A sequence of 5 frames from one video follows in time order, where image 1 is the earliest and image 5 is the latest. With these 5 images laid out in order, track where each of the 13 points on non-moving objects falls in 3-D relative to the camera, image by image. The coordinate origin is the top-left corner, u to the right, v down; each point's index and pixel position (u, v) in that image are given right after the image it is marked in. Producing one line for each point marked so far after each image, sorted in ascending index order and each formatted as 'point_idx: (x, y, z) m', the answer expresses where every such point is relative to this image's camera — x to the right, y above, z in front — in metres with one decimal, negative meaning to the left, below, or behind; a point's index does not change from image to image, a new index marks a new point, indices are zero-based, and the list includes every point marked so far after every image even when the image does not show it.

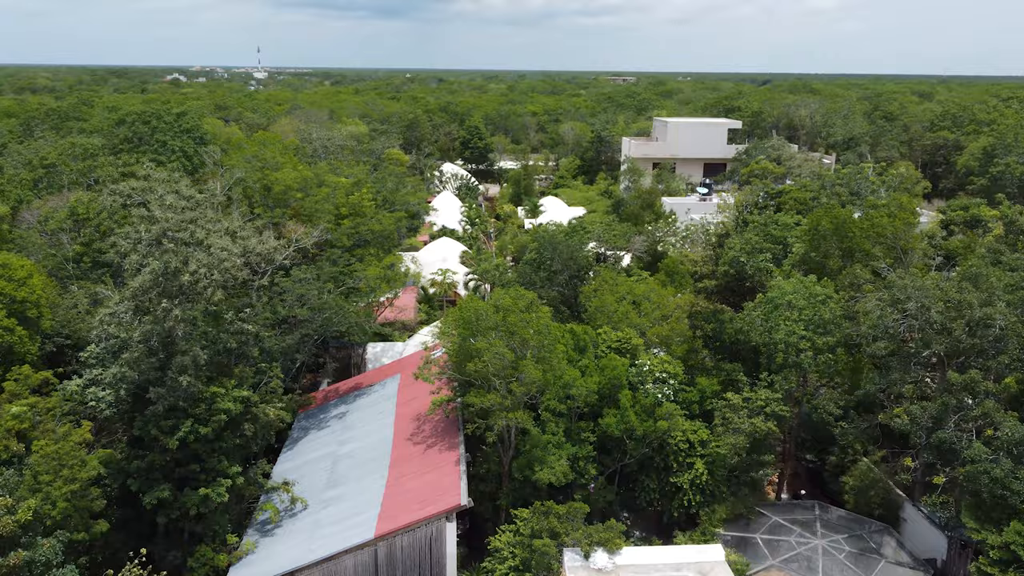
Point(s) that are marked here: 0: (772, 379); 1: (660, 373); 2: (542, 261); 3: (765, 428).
0: (+4.8, -1.7, +15.3) m
1: (+2.8, -1.6, +15.6) m
2: (+0.7, +0.6, +19.2) m
3: (+4.5, -2.5, +14.5) m
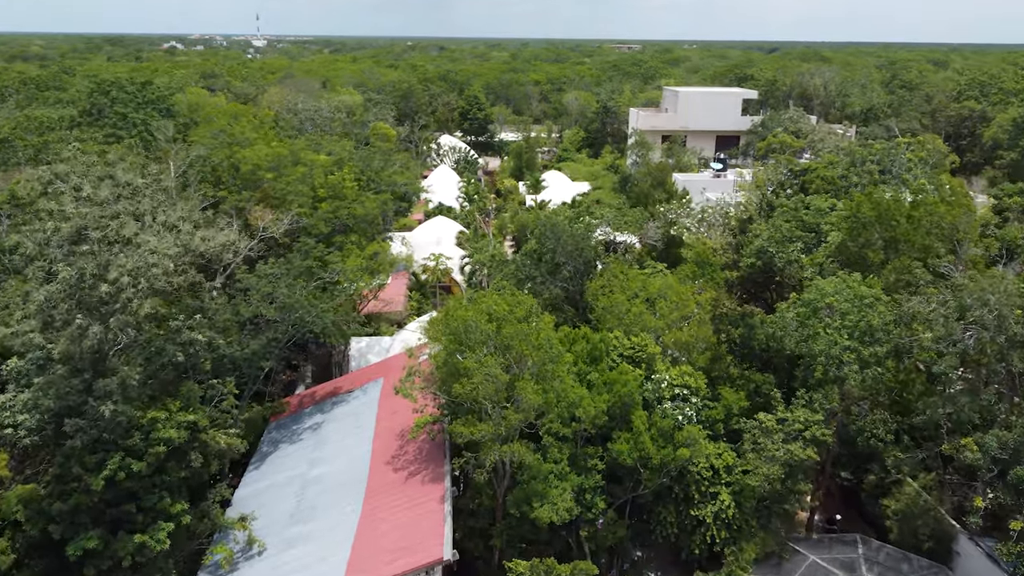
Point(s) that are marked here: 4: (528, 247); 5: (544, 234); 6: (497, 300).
0: (+4.8, -1.7, +13.1) m
1: (+2.7, -1.6, +13.4) m
2: (+0.6, +0.8, +16.9) m
3: (+4.4, -2.5, +12.4) m
4: (+0.3, +0.9, +17.5) m
5: (+0.6, +1.1, +16.8) m
6: (-0.3, -0.2, +13.3) m
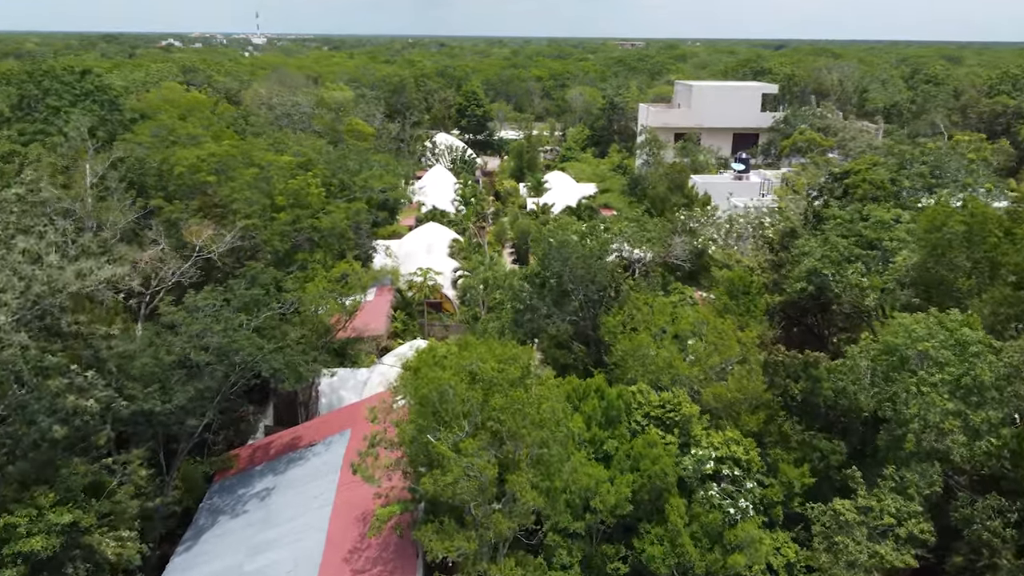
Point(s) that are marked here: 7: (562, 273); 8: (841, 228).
0: (+4.7, -2.3, +9.9) m
1: (+2.7, -2.2, +10.3) m
2: (+0.6, +0.2, +13.7) m
3: (+4.3, -3.1, +9.2) m
4: (+0.2, +0.3, +14.3) m
5: (+0.5, +0.6, +13.6) m
6: (-0.3, -0.8, +10.2) m
7: (+0.8, +0.2, +13.4) m
8: (+6.2, +1.1, +15.4) m
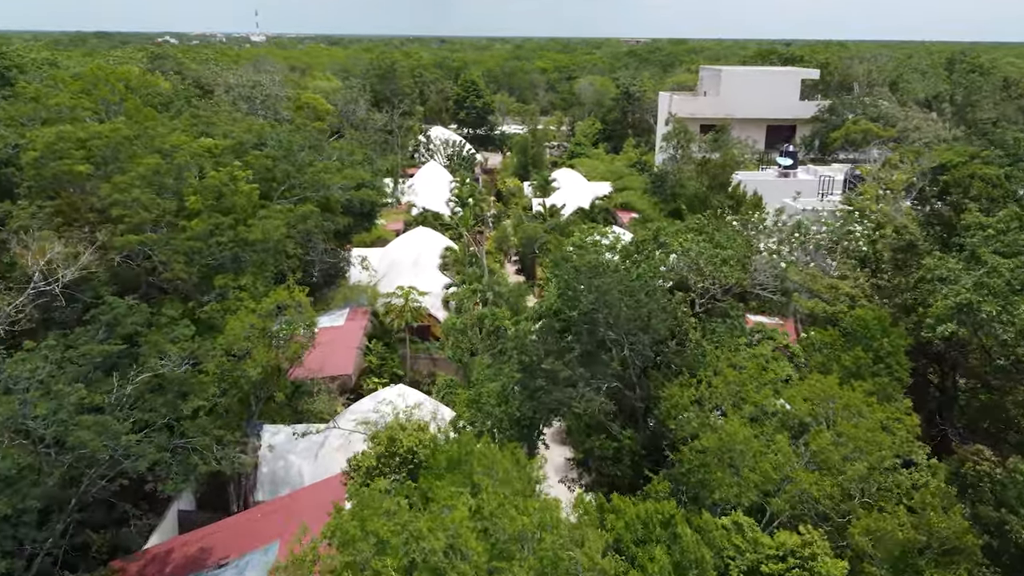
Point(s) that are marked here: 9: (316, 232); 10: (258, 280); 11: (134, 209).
0: (+4.8, -2.8, +5.3) m
1: (+2.7, -2.7, +5.6) m
2: (+0.6, -0.3, +9.0) m
3: (+4.4, -3.6, +4.5) m
4: (+0.3, -0.2, +9.6) m
5: (+0.6, +0.1, +8.9) m
6: (-0.3, -1.3, +5.5) m
7: (+0.9, -0.3, +8.7) m
8: (+6.2, +0.6, +10.7) m
9: (-3.2, +0.9, +13.9) m
10: (-3.5, +0.1, +11.5) m
11: (-4.7, +1.0, +10.3) m
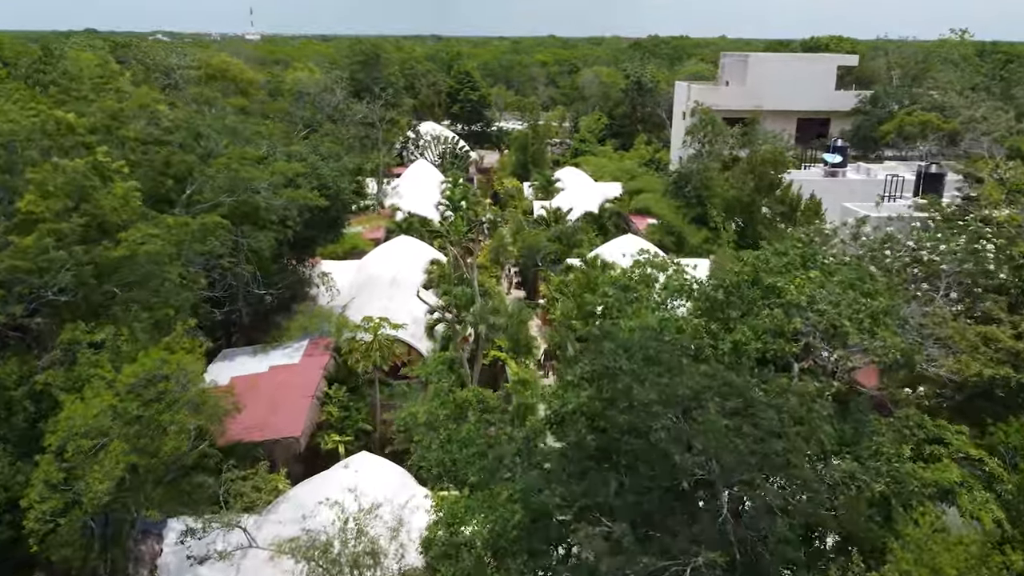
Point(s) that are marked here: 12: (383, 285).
0: (+4.8, -3.3, +1.4) m
1: (+2.8, -3.2, +1.7) m
2: (+0.7, -0.8, +5.1) m
3: (+4.4, -4.1, +0.6) m
4: (+0.3, -0.7, +5.7) m
5: (+0.6, -0.4, +5.0) m
6: (-0.2, -1.8, +1.6) m
7: (+0.9, -0.8, +4.8) m
8: (+6.2, +0.1, +6.8) m
9: (-3.2, +0.4, +10.0) m
10: (-3.5, -0.4, +7.6) m
11: (-4.7, +0.5, +6.4) m
12: (-2.7, 0.0, +17.5) m
